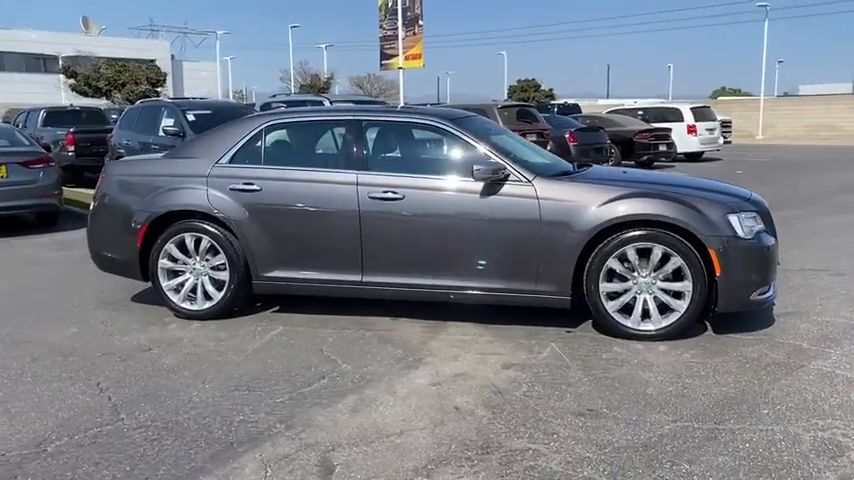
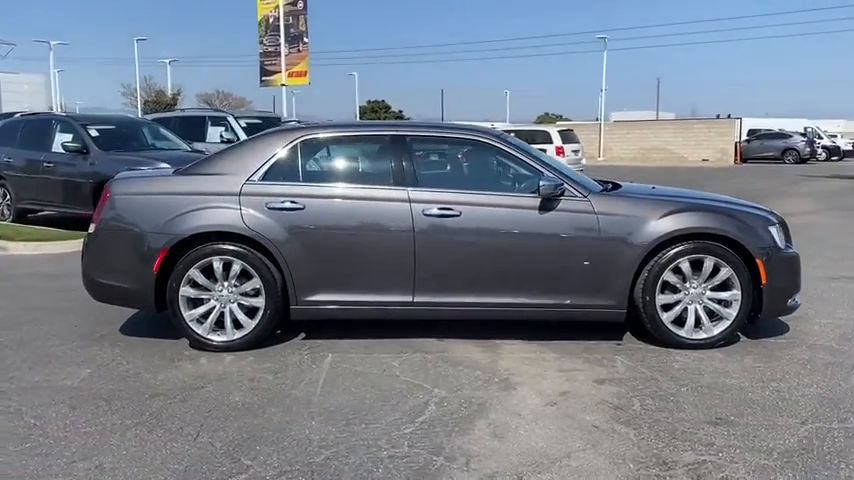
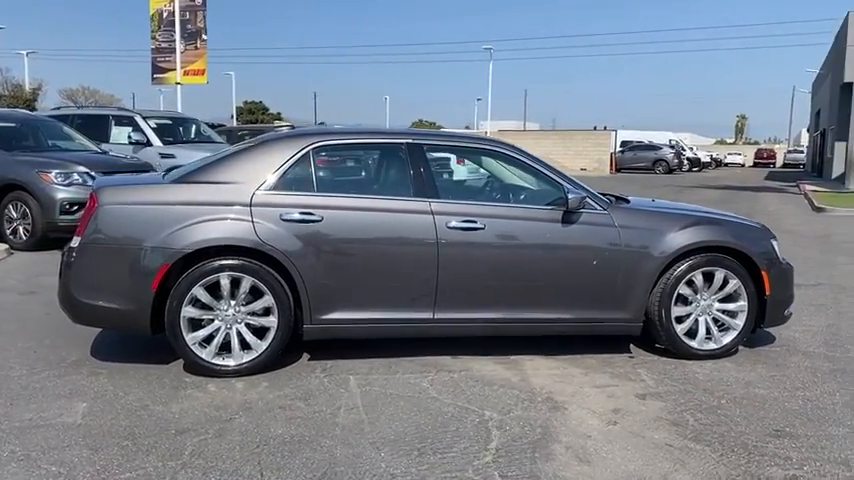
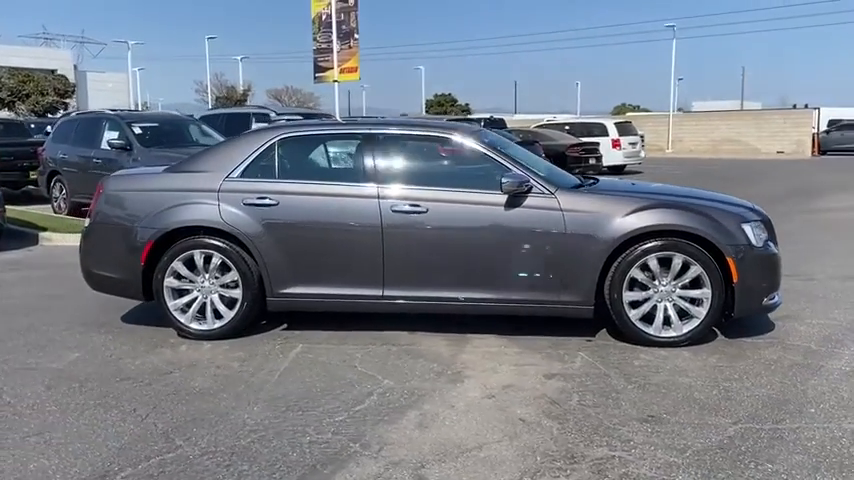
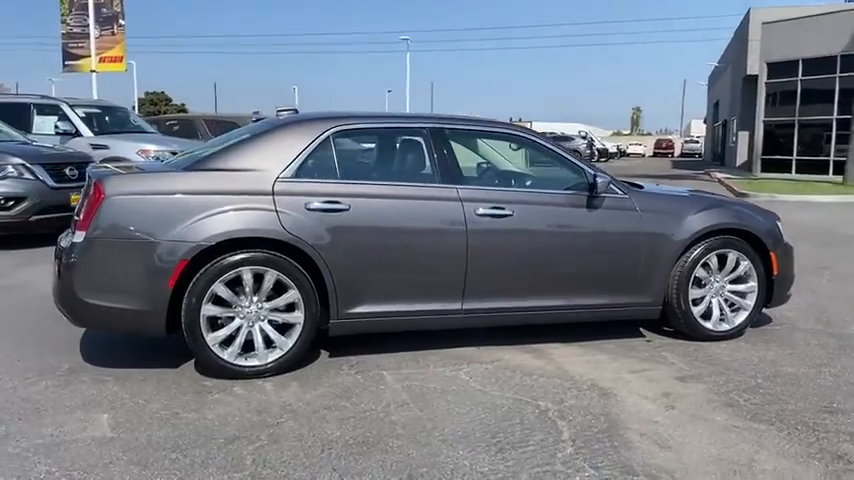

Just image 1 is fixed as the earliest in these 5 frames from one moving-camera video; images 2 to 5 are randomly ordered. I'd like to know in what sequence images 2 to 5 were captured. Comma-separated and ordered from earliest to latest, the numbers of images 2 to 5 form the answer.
4, 2, 3, 5
